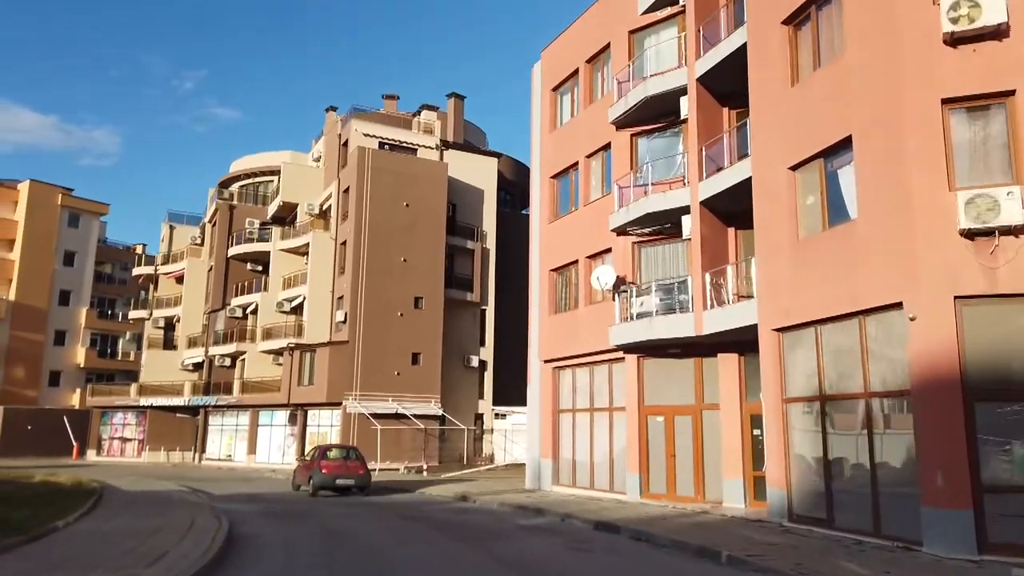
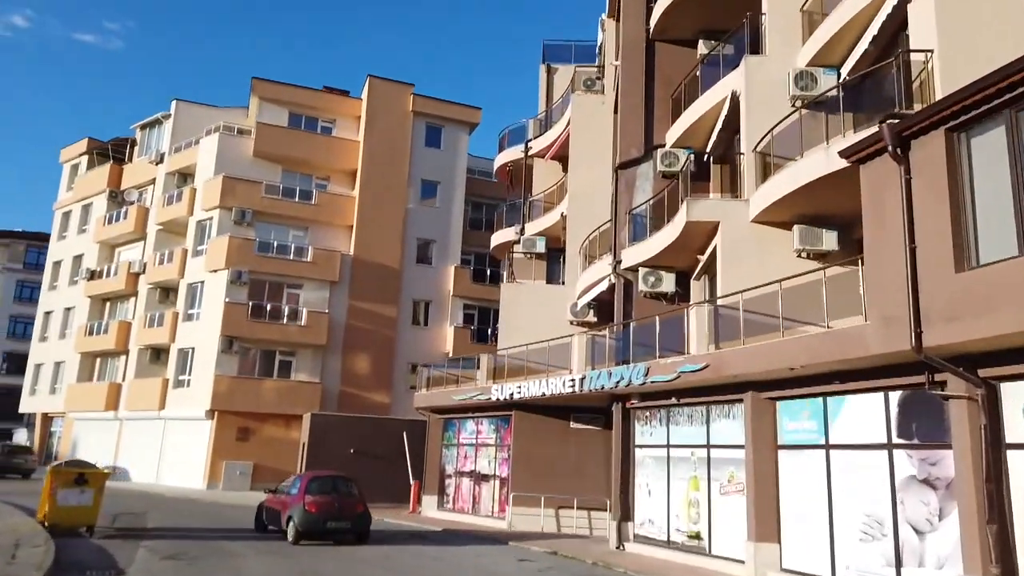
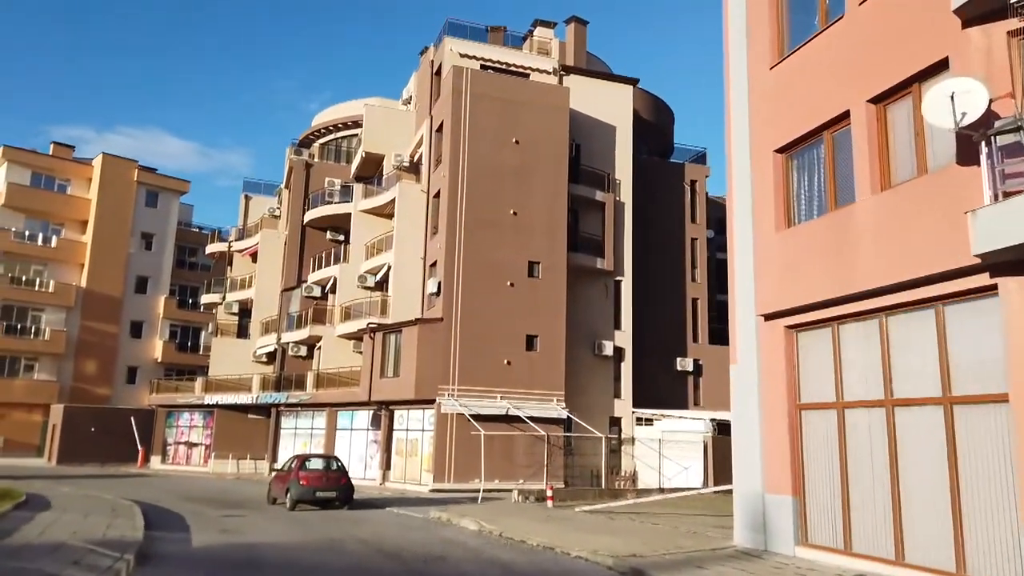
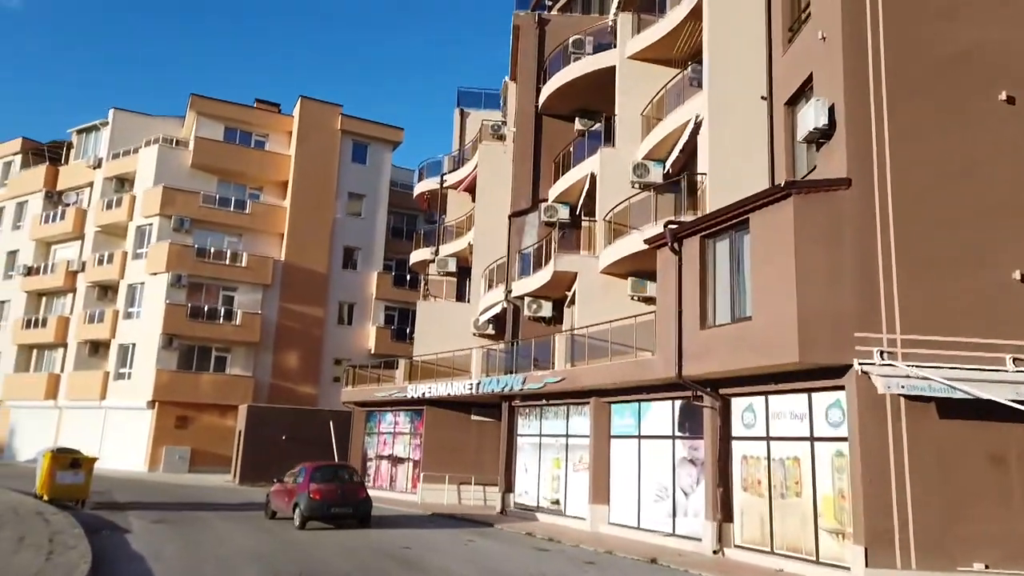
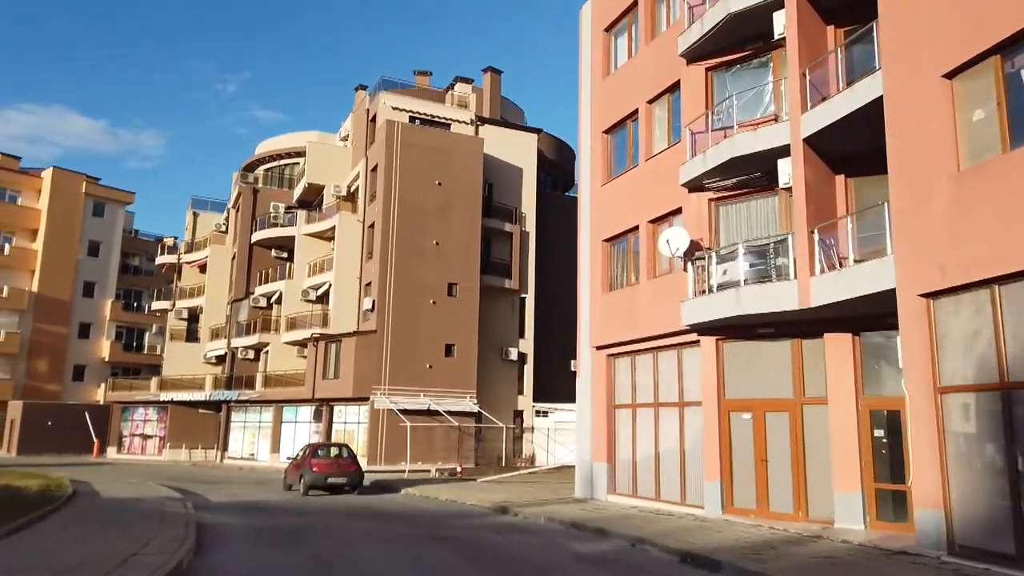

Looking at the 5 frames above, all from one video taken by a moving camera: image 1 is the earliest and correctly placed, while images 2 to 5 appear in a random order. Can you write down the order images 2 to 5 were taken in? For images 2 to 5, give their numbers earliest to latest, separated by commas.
5, 3, 4, 2
